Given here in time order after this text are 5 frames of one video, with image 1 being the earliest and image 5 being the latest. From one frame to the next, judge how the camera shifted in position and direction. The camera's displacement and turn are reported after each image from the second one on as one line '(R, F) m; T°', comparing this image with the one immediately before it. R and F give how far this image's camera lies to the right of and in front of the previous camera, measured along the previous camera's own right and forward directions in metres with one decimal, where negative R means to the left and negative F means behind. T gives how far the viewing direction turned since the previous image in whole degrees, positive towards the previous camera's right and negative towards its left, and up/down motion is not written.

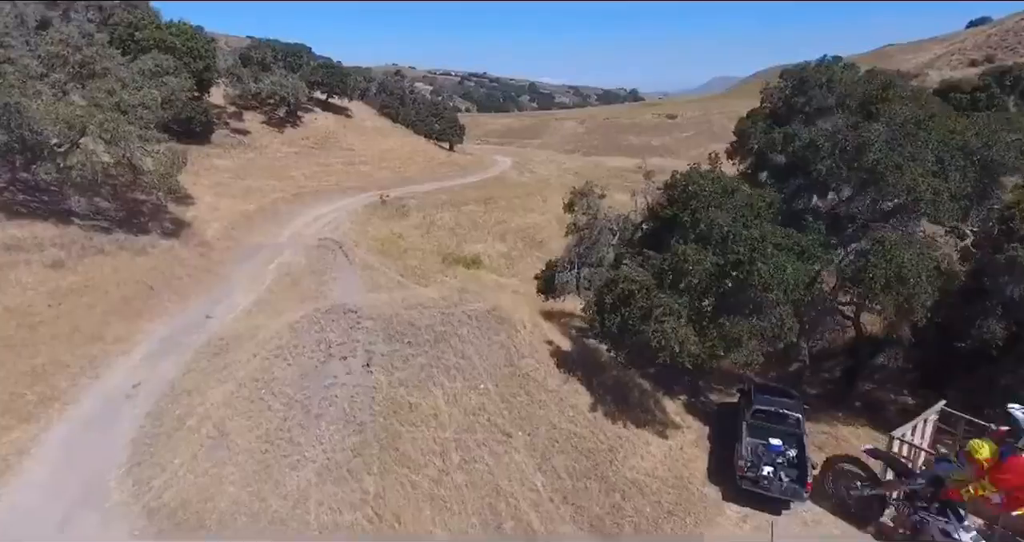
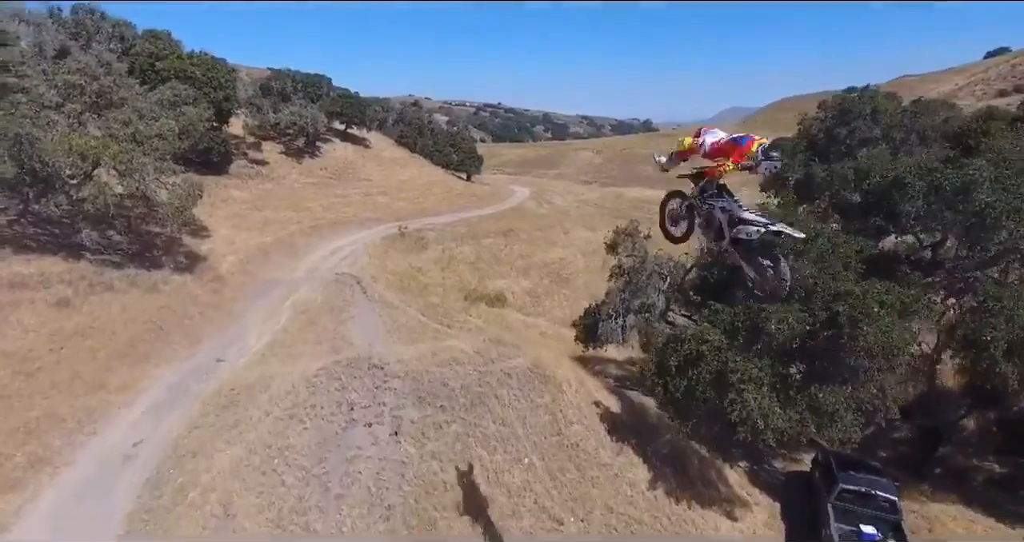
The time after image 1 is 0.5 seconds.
(-0.8, +1.8) m; -1°
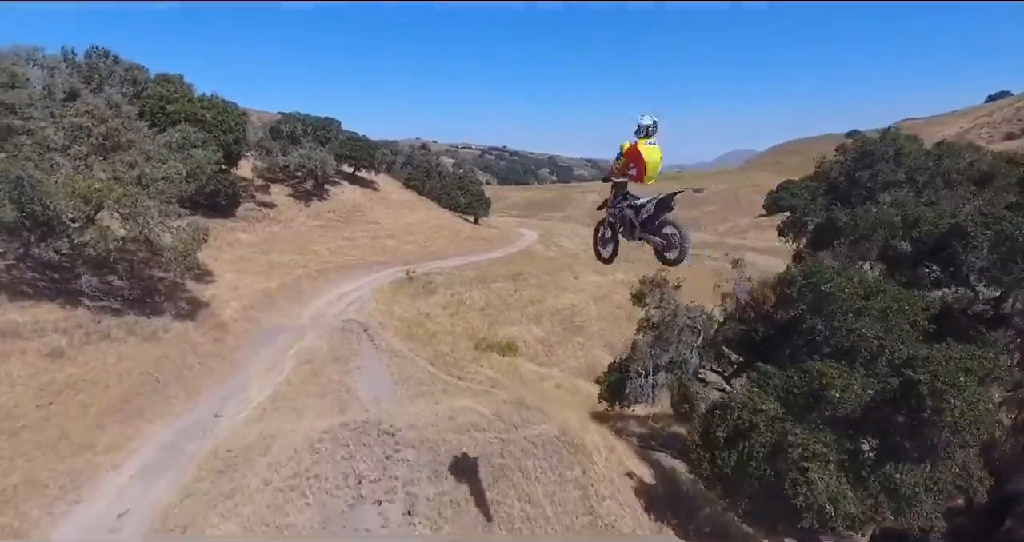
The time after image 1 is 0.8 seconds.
(-0.5, +1.2) m; 0°
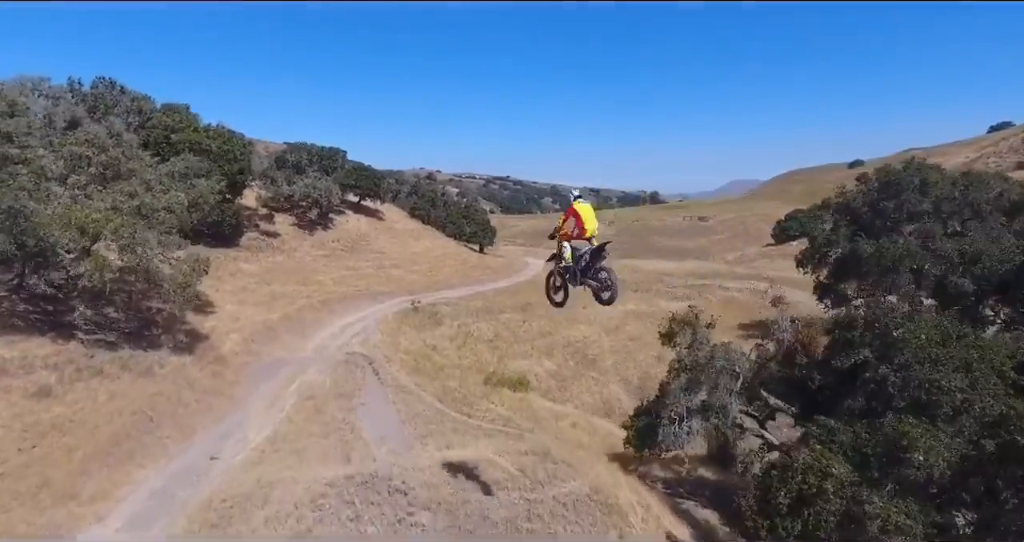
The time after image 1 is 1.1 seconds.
(-0.5, +1.3) m; 0°
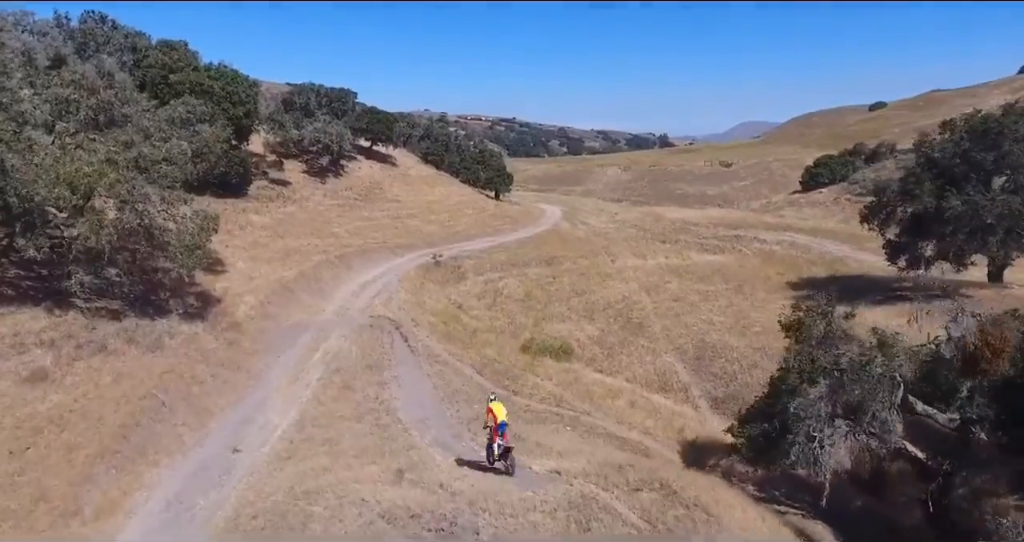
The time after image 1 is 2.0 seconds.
(-1.9, +3.5) m; 0°
